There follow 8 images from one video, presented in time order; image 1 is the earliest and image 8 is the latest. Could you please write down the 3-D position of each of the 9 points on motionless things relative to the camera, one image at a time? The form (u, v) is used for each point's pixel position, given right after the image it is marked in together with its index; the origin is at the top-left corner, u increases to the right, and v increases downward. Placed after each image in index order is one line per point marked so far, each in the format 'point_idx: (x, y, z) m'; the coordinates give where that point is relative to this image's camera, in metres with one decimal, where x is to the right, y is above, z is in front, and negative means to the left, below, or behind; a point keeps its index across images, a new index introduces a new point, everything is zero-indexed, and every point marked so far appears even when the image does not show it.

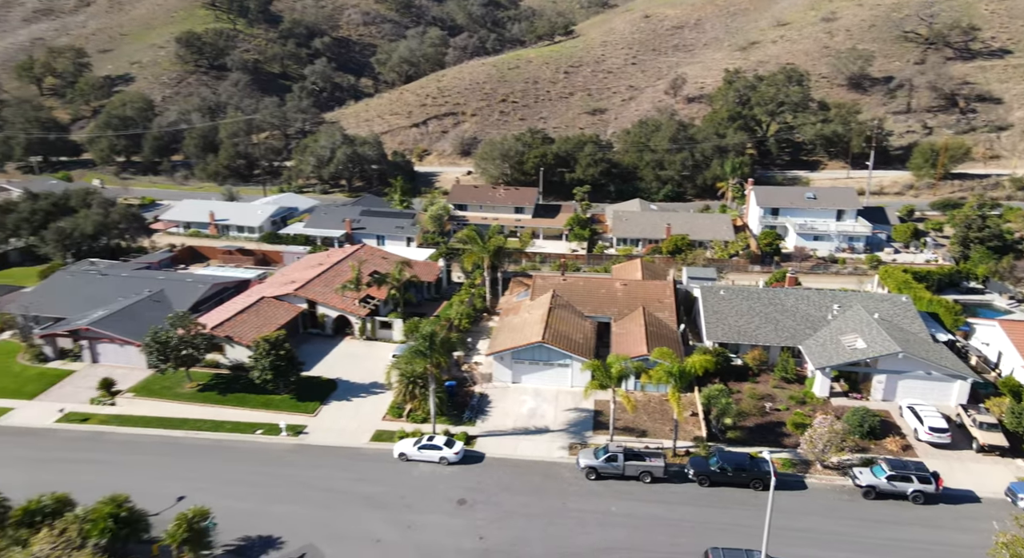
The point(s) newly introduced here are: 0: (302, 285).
0: (-5.2, -0.1, +18.8) m
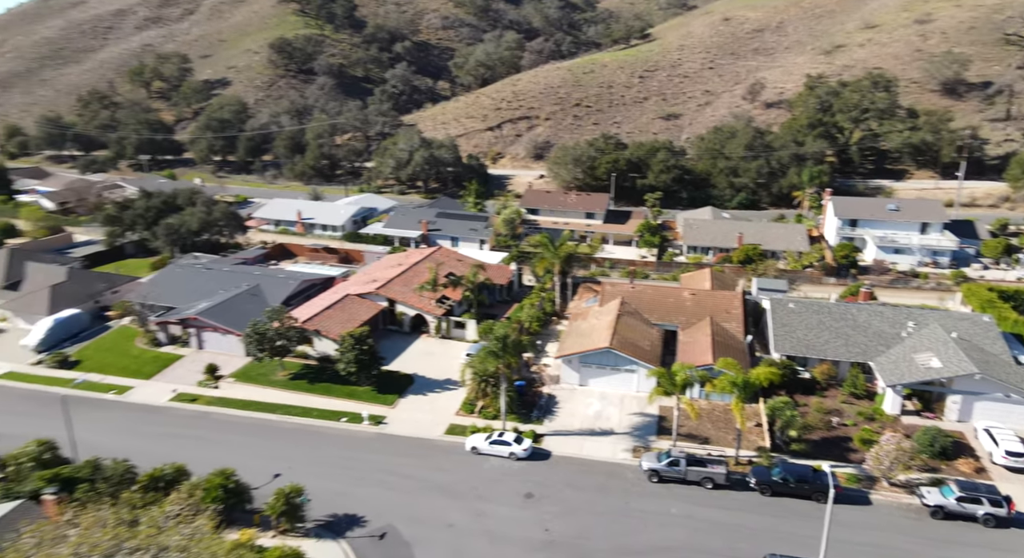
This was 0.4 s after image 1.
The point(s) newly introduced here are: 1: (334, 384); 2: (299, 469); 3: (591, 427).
0: (-3.4, -0.1, +19.9) m
1: (-4.0, -2.3, +16.7) m
2: (-3.8, -3.4, +13.7) m
3: (+1.6, -3.0, +15.1) m
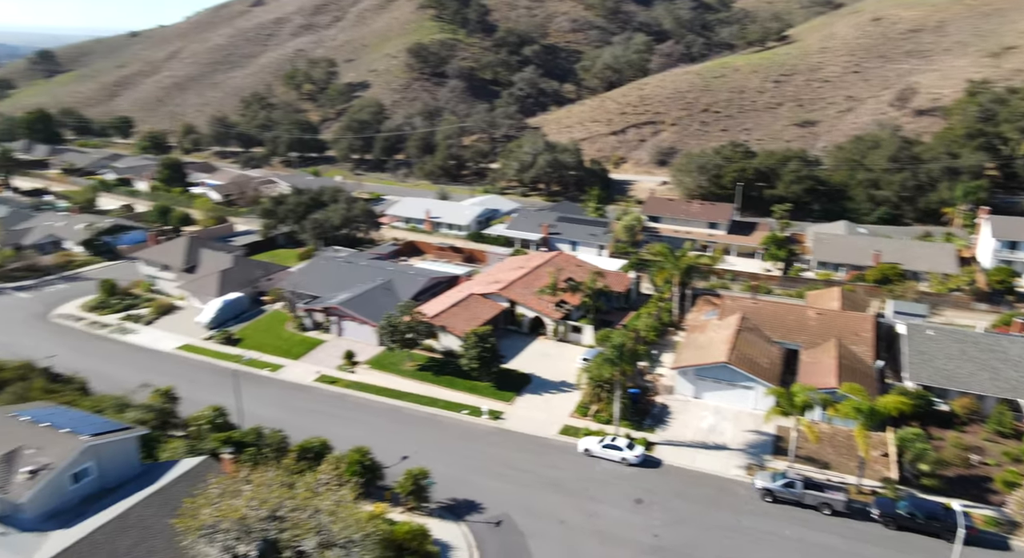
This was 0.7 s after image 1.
0: (-0.1, -0.2, +20.8) m
1: (-1.3, -2.3, +17.6) m
2: (-1.7, -3.4, +14.7) m
3: (+3.9, -3.3, +15.3) m
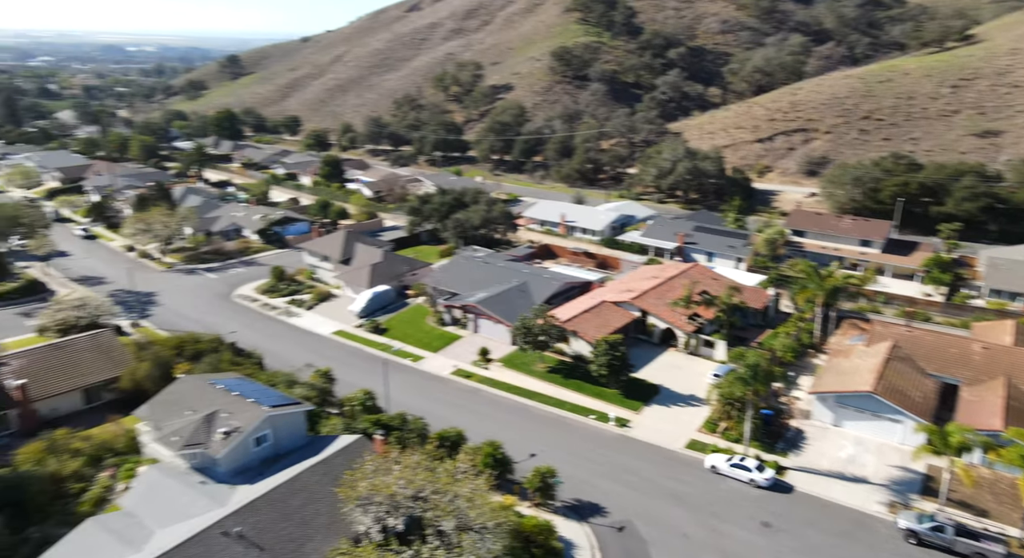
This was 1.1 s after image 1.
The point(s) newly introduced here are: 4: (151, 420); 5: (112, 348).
0: (+3.6, -0.4, +20.9) m
1: (+1.7, -2.5, +18.0) m
2: (+0.8, -3.5, +15.2) m
3: (+6.4, -3.7, +14.8) m
4: (-6.6, -2.6, +14.0) m
5: (-9.8, -1.7, +18.7) m
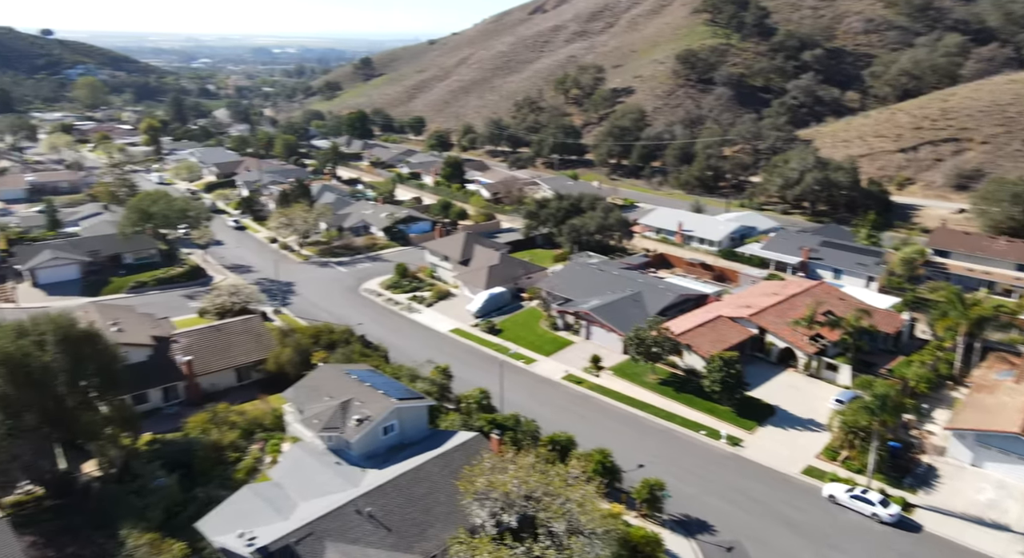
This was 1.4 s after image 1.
0: (+6.8, -0.9, +20.6) m
1: (+4.4, -2.8, +18.0) m
2: (+3.0, -3.8, +15.3) m
3: (+8.5, -4.3, +14.2) m
4: (-4.5, -2.5, +15.3) m
5: (-6.8, -1.5, +20.4) m
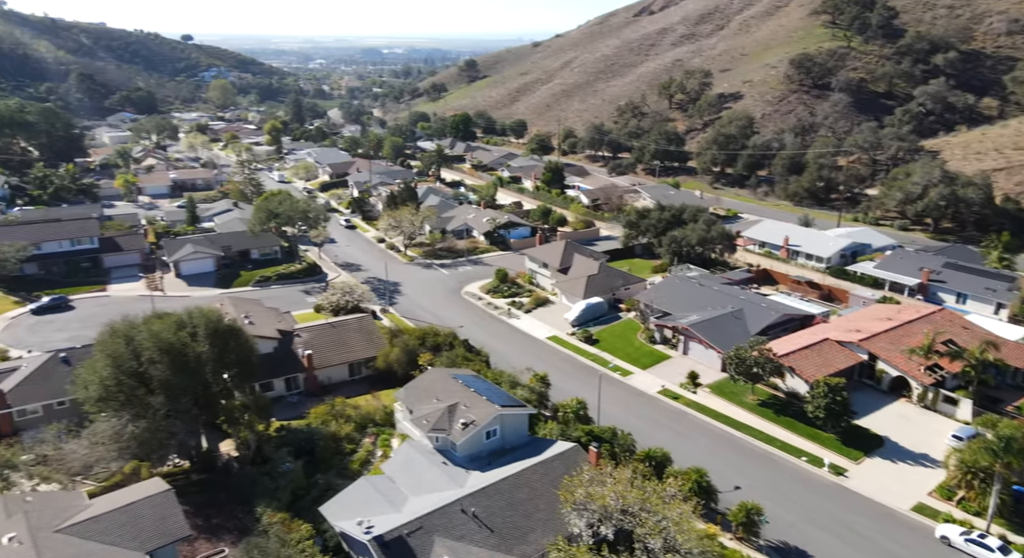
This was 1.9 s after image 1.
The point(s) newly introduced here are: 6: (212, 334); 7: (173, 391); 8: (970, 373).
0: (+9.5, -1.5, +20.2) m
1: (+6.8, -3.4, +17.9) m
2: (+5.0, -4.3, +15.4) m
3: (+10.3, -5.0, +13.6) m
4: (-2.4, -2.7, +16.2) m
5: (-4.0, -1.5, +21.6) m
6: (-6.1, -1.1, +14.9) m
7: (-6.5, -2.2, +14.3) m
8: (+11.1, -2.3, +18.6) m
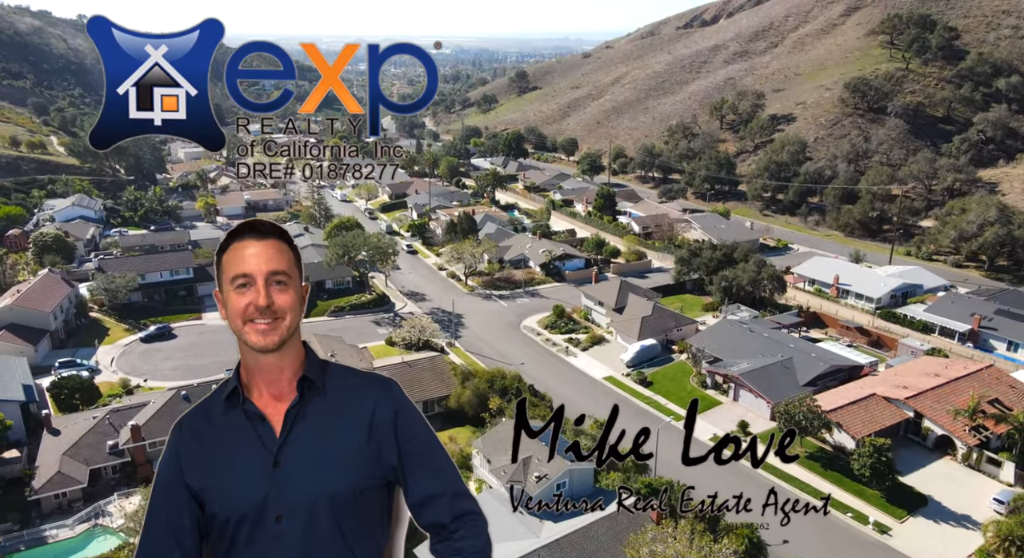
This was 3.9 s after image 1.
0: (+11.3, -3.3, +21.4) m
1: (+8.4, -5.1, +19.3) m
2: (+6.5, -6.0, +16.9) m
3: (+11.7, -6.8, +14.8) m
4: (-0.8, -4.2, +18.1) m
5: (-2.1, -3.0, +23.5) m
6: (-4.5, -2.5, +17.0) m
7: (-5.0, -3.6, +16.3) m
8: (+12.8, -4.1, +19.7) m
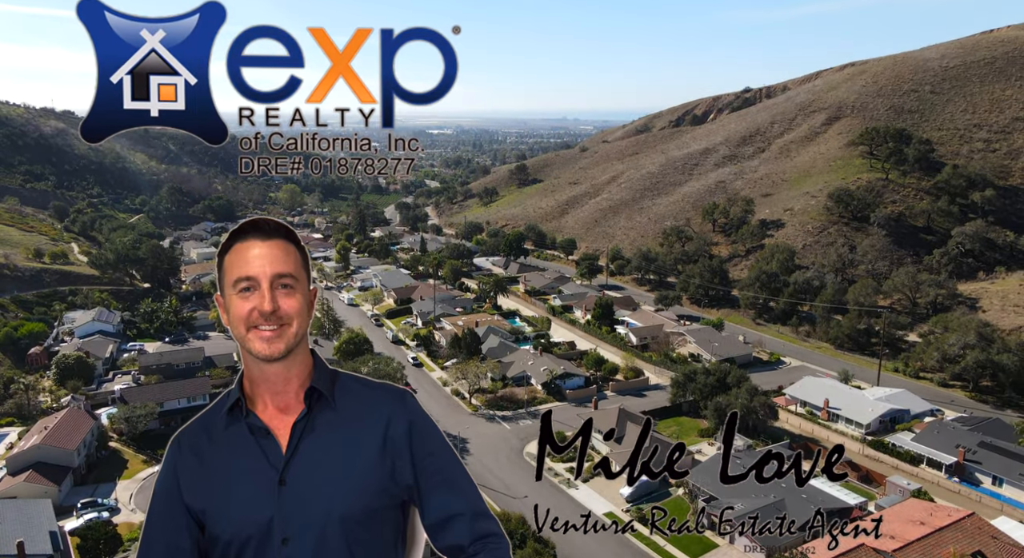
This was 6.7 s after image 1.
0: (+11.5, -8.1, +22.5) m
1: (+8.6, -9.6, +20.3) m
2: (+6.7, -10.3, +17.8) m
3: (+11.9, -11.0, +15.6) m
4: (-0.6, -8.5, +19.1) m
5: (-1.9, -7.8, +24.6) m
6: (-4.3, -6.7, +18.1) m
7: (-4.8, -7.7, +17.4) m
8: (+13.0, -8.7, +20.8) m
